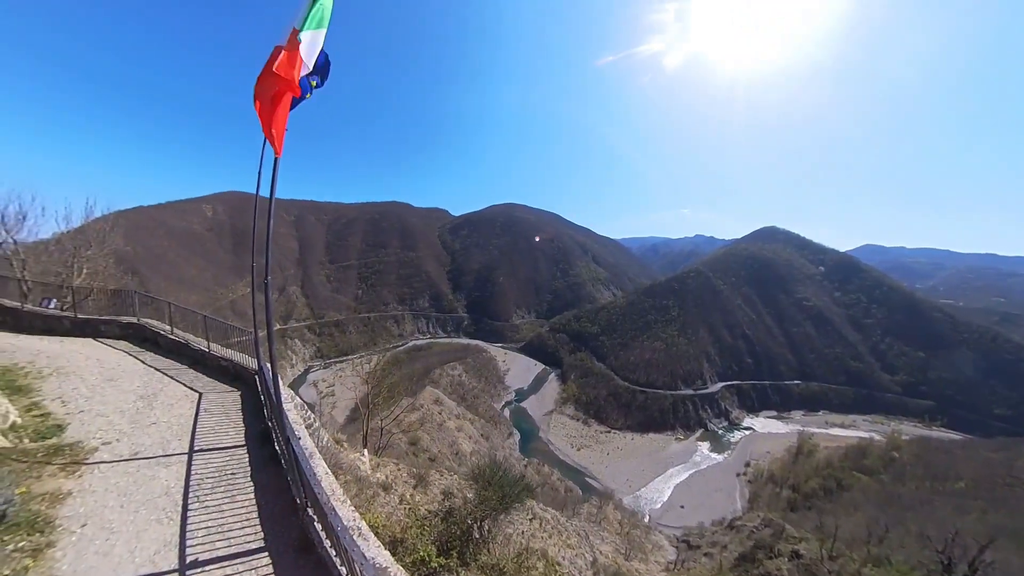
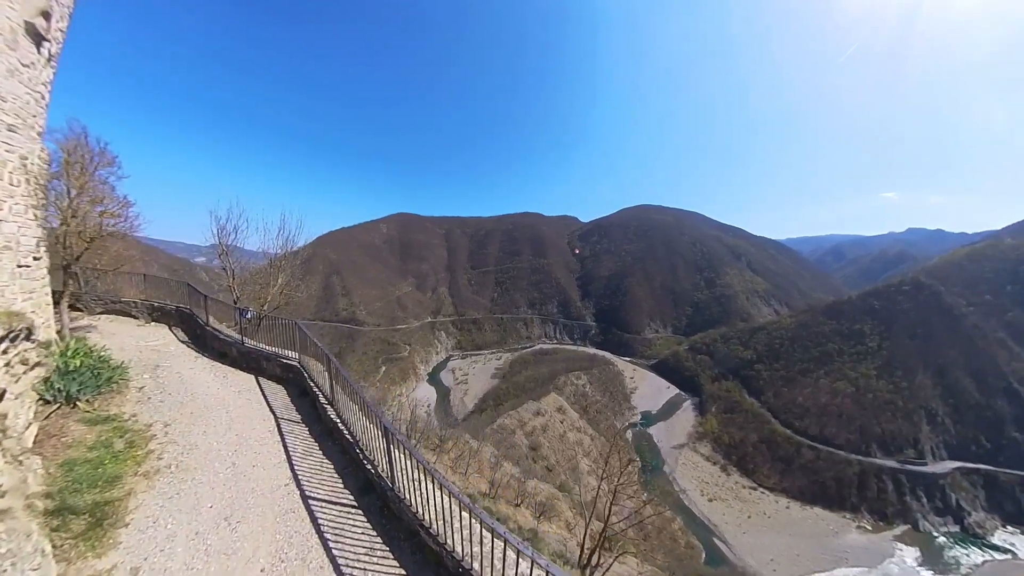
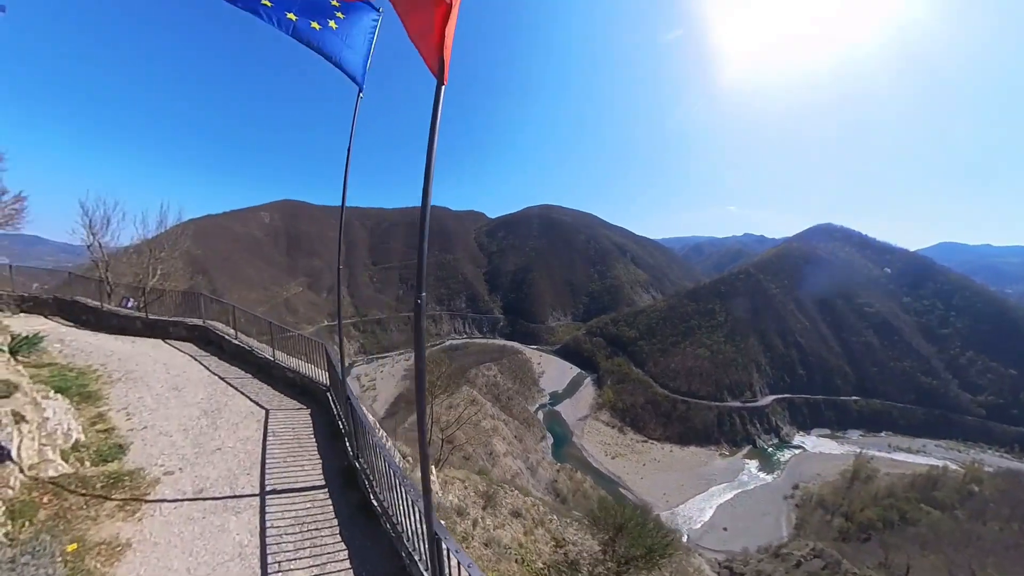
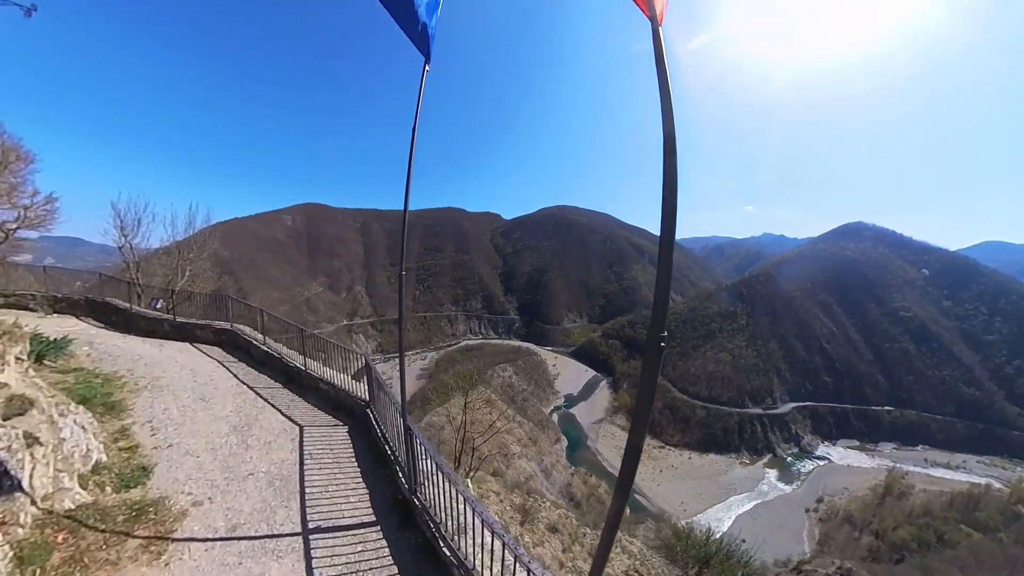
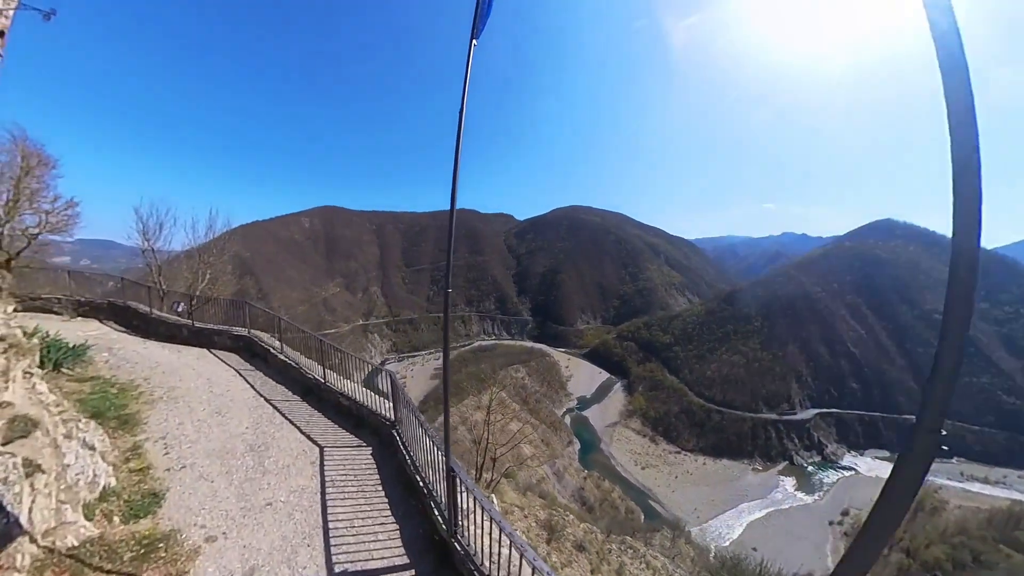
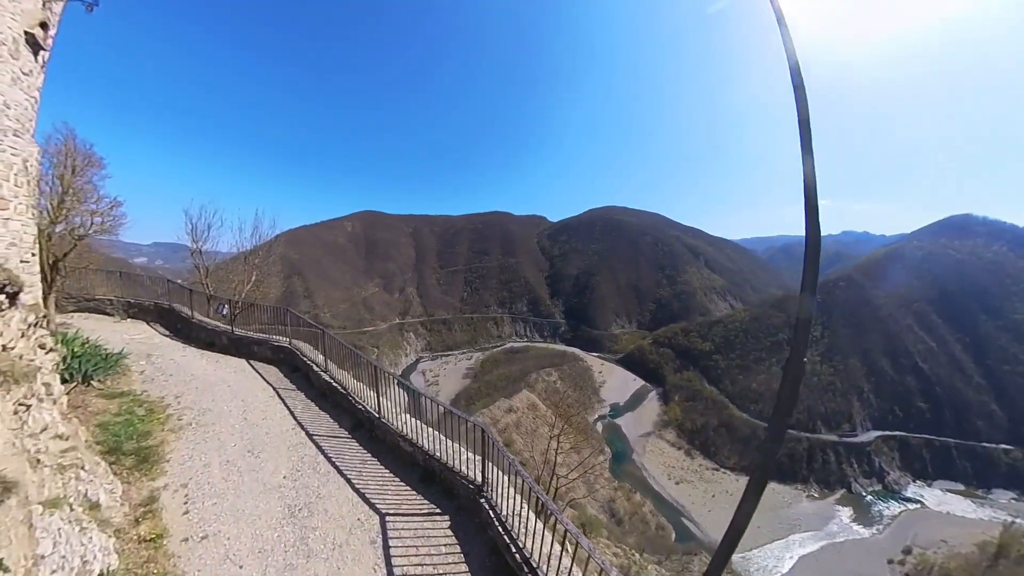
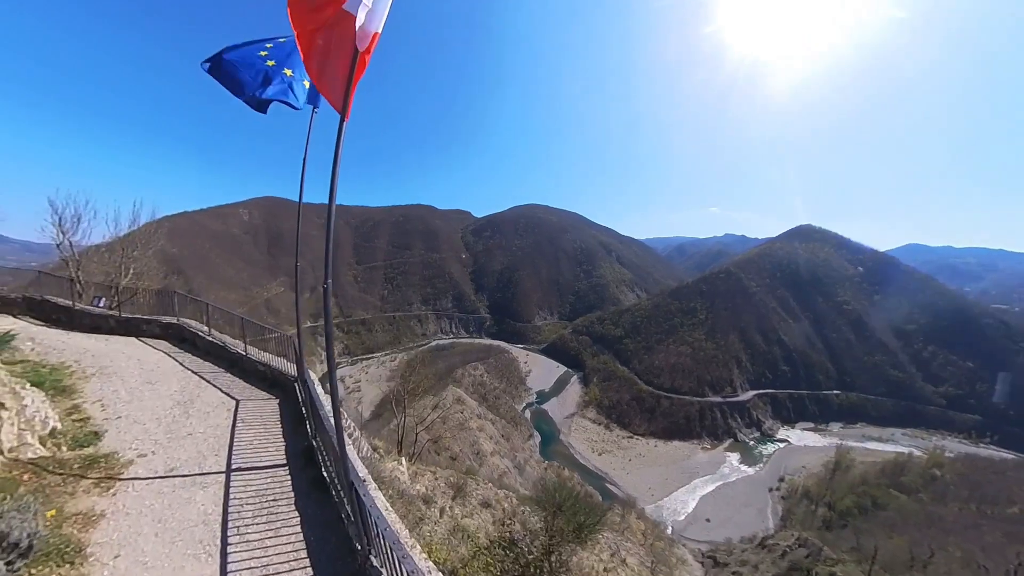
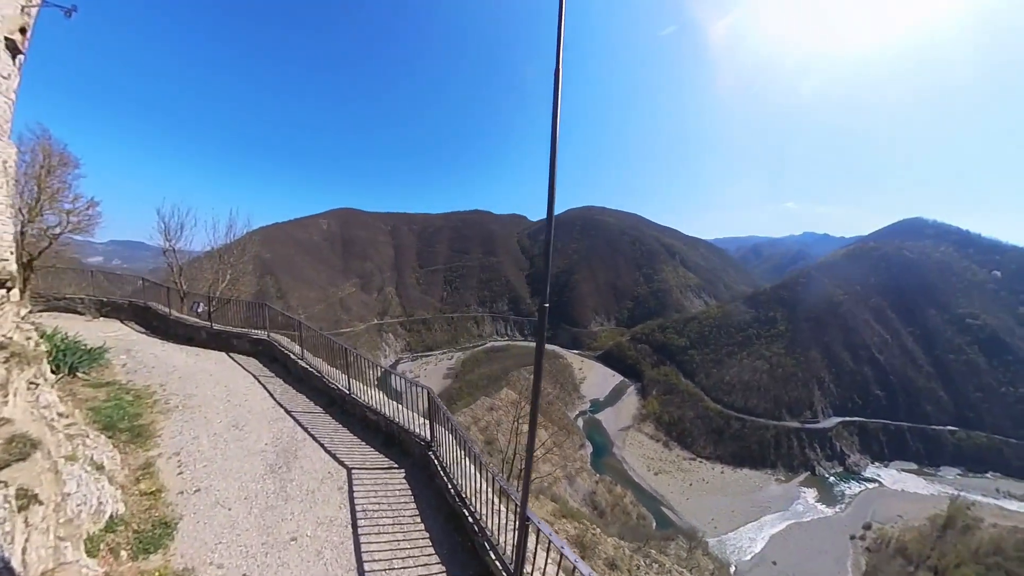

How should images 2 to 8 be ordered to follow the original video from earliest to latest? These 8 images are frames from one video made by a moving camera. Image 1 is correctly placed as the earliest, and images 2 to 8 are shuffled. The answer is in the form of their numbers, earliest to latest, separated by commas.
7, 3, 4, 5, 8, 6, 2
